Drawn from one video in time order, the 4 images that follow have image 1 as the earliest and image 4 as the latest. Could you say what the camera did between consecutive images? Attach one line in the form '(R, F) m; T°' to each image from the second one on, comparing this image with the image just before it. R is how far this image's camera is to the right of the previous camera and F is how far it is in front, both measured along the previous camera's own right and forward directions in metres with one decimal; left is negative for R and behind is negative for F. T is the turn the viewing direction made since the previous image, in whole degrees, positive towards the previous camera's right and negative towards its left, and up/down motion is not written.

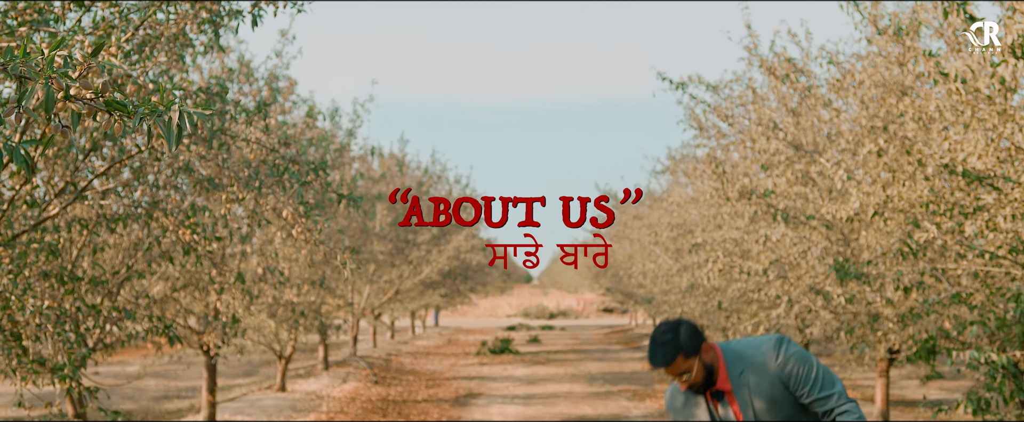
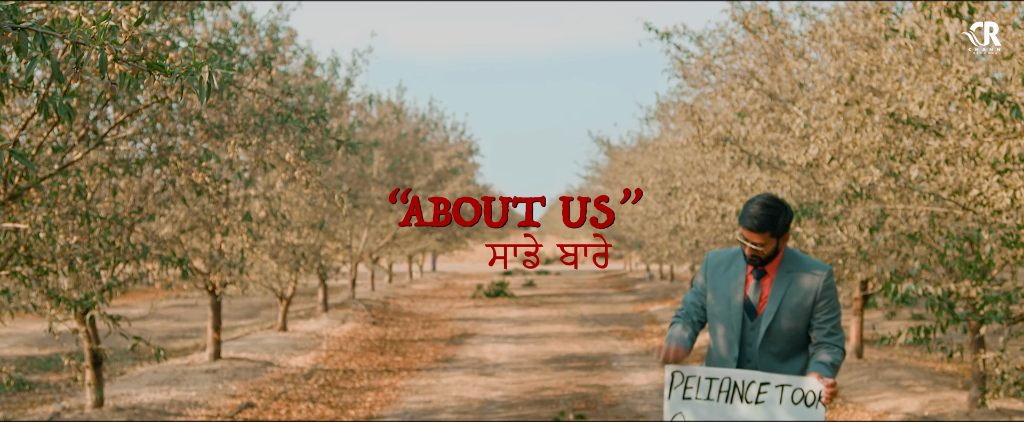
(+0.1, -0.6) m; 0°
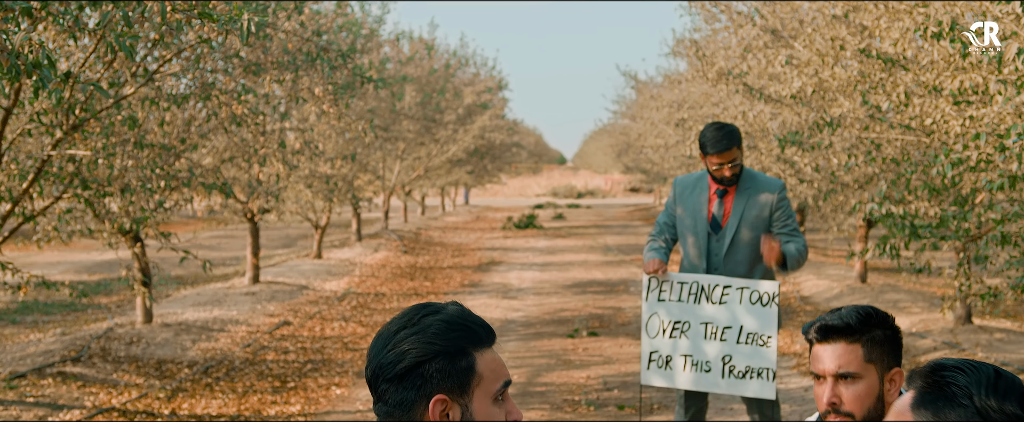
(+0.2, -0.8) m; -1°
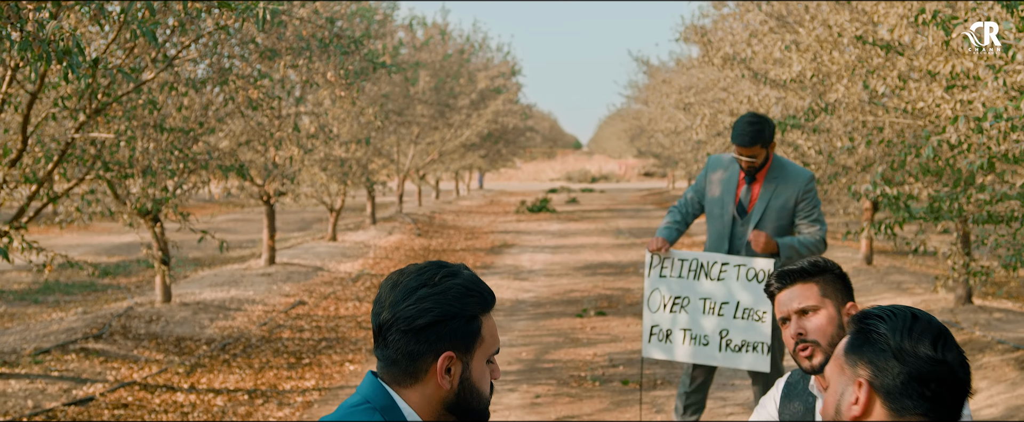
(+0.1, -0.3) m; -1°
